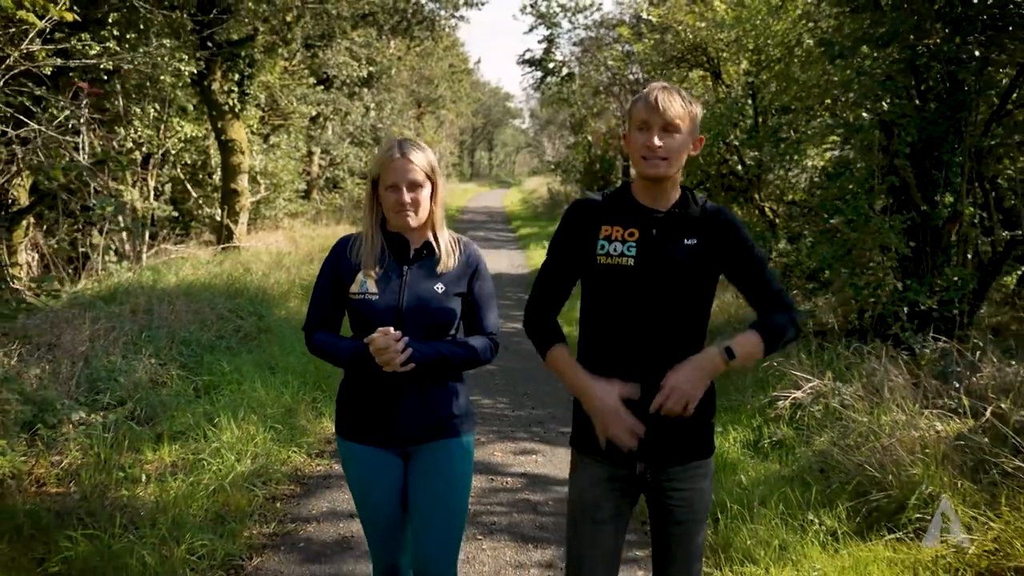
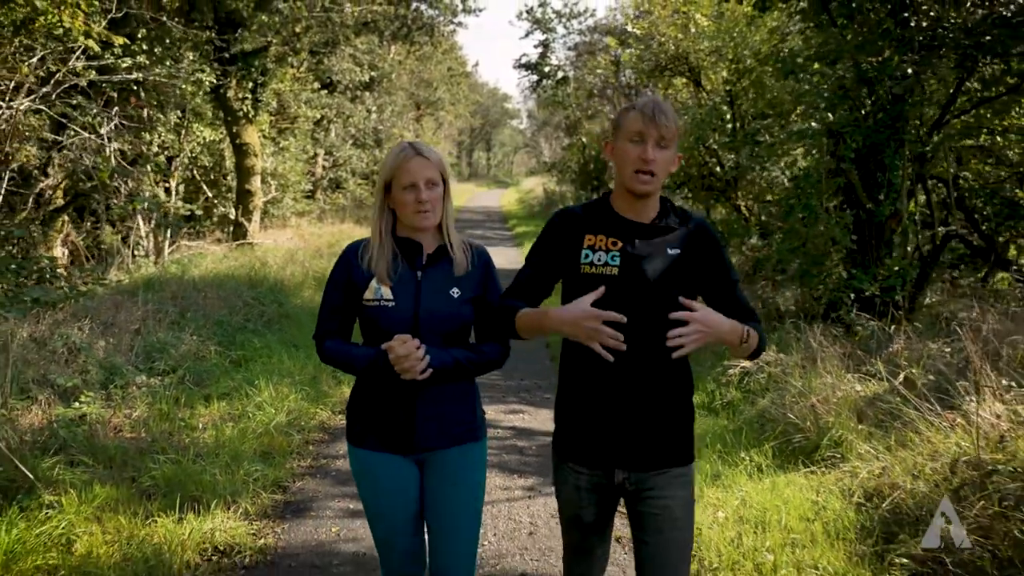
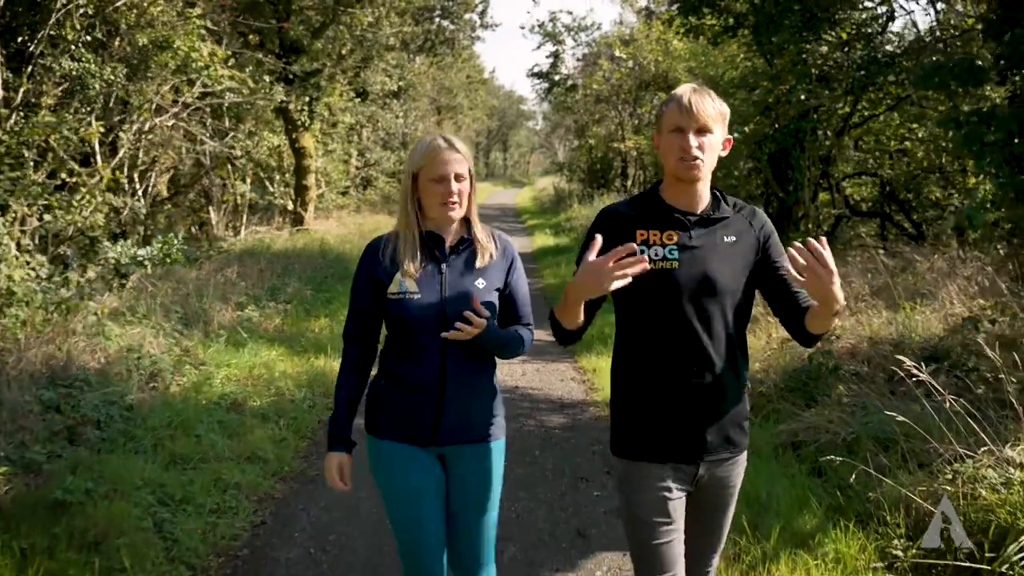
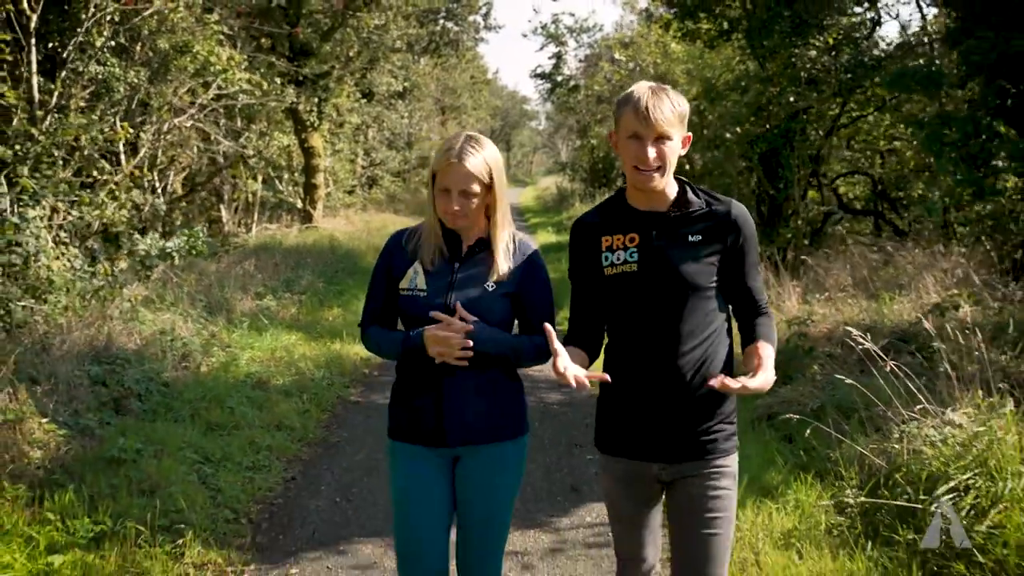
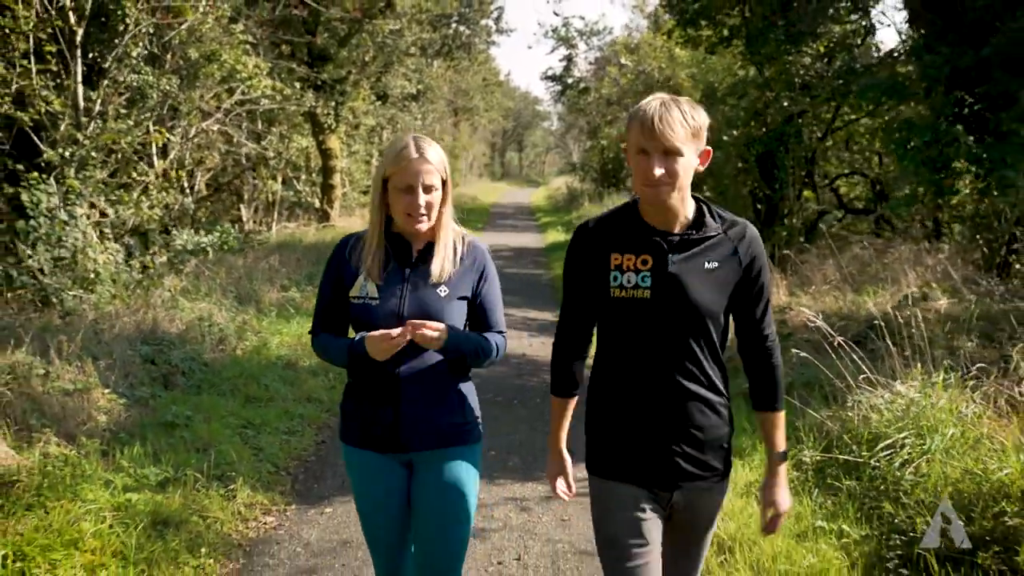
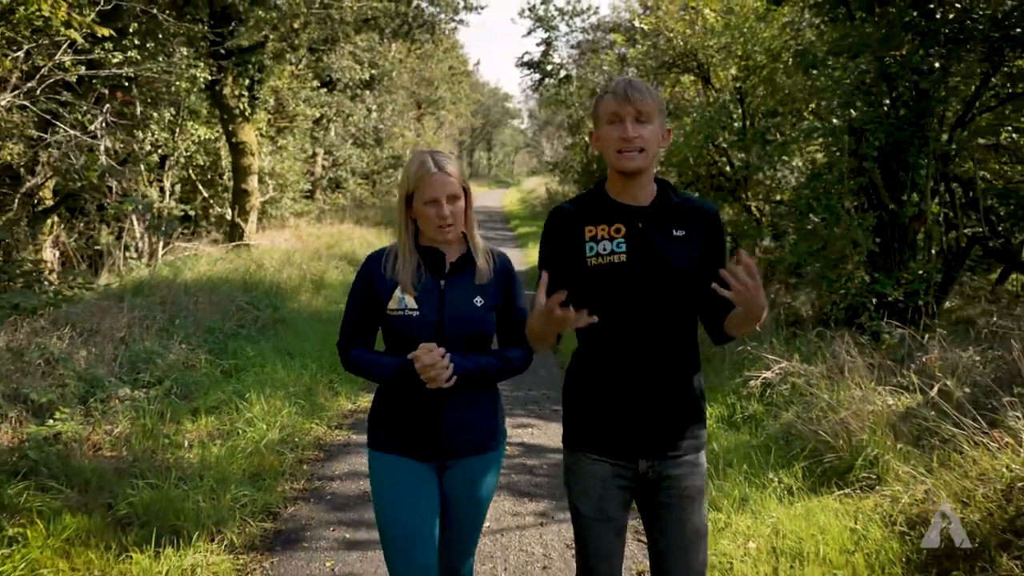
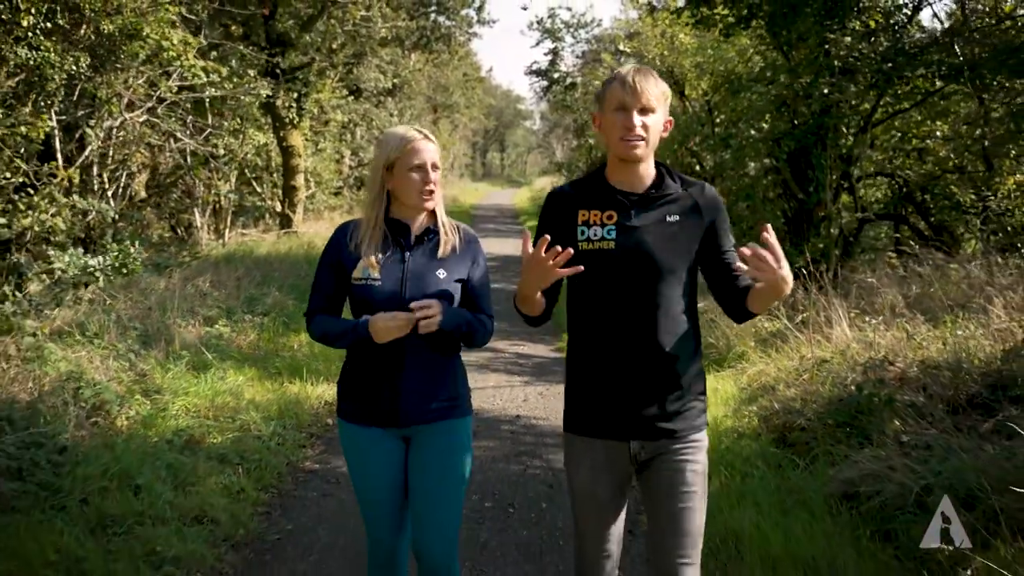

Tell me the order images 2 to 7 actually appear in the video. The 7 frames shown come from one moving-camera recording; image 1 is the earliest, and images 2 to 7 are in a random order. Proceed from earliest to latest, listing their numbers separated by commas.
6, 2, 7, 3, 4, 5
